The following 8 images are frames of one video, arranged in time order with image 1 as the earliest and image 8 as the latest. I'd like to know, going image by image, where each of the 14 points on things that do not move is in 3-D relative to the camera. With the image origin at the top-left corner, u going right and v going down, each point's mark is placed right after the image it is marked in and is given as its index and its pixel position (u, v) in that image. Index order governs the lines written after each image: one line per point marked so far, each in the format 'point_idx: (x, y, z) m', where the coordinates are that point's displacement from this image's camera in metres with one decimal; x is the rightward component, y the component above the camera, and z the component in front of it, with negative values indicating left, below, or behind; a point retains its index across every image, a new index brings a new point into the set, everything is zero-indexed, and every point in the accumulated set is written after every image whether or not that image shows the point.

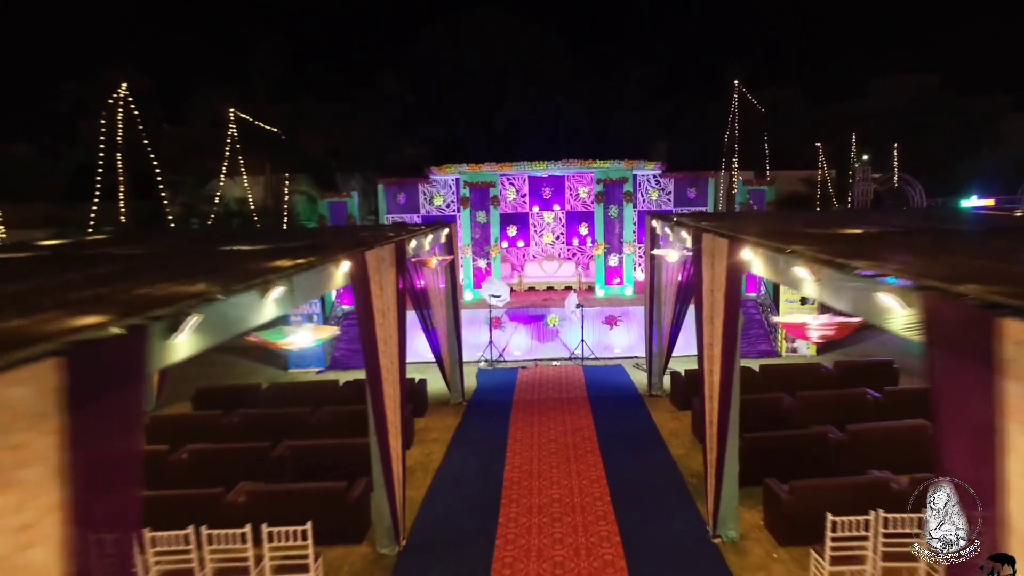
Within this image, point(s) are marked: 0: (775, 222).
0: (+2.0, +0.5, +5.8) m
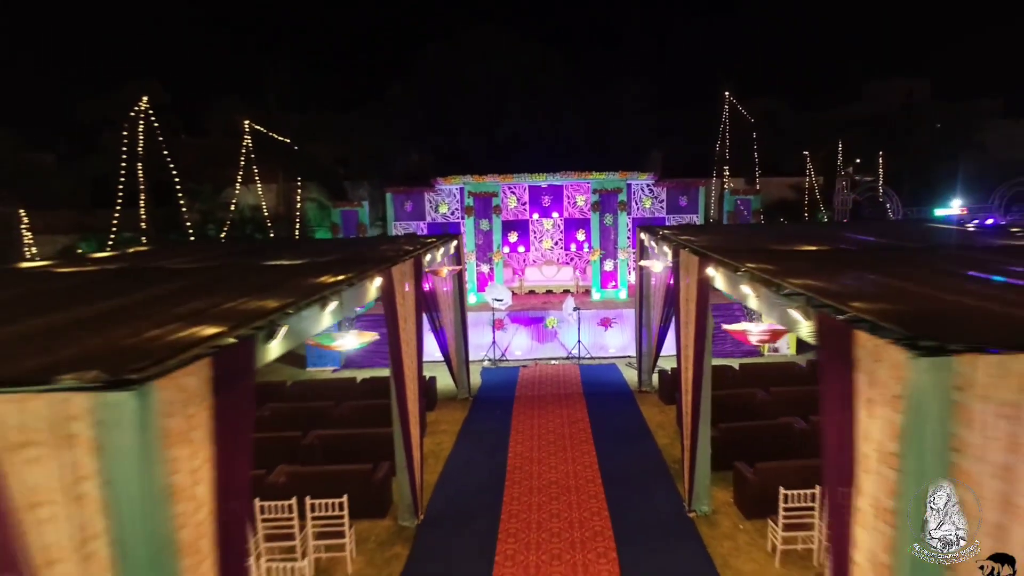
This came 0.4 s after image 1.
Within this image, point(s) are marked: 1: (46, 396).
0: (+2.0, +0.4, +6.5) m
1: (-1.1, -0.3, +1.9) m
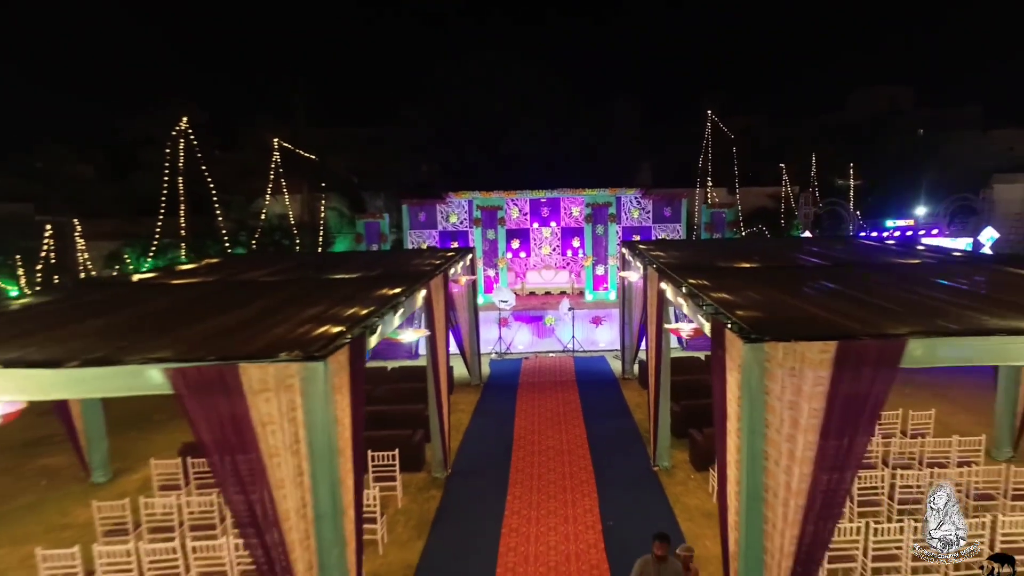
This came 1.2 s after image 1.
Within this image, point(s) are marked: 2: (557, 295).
0: (+2.0, +0.4, +8.0) m
1: (-1.0, -0.3, +3.4) m
2: (+0.8, -0.1, +13.7) m
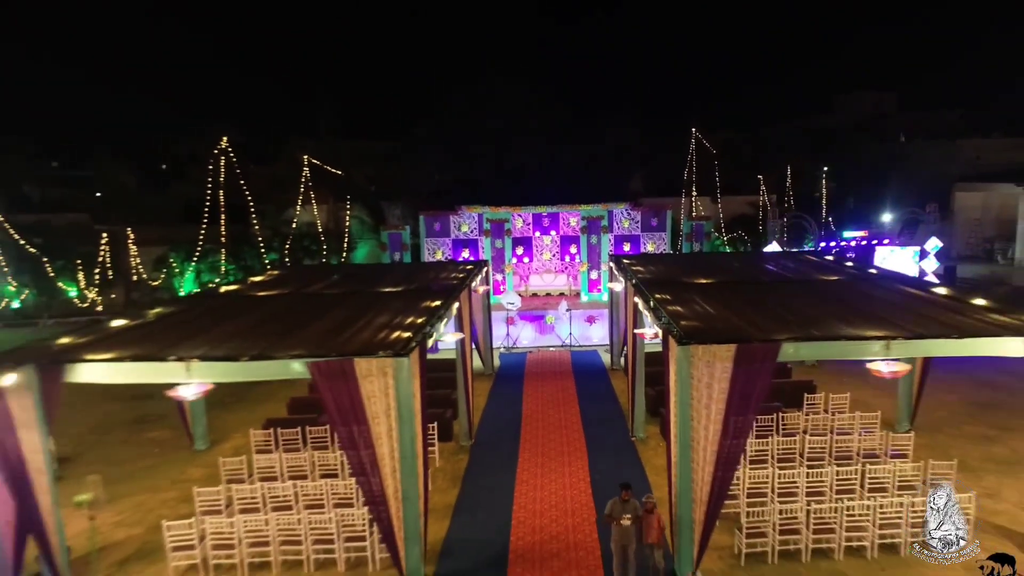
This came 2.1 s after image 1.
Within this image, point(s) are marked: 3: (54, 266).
0: (+2.1, +0.3, +9.8) m
1: (-0.9, -0.5, +5.2) m
2: (+0.9, -0.2, +15.5) m
3: (-9.4, +0.5, +15.8) m
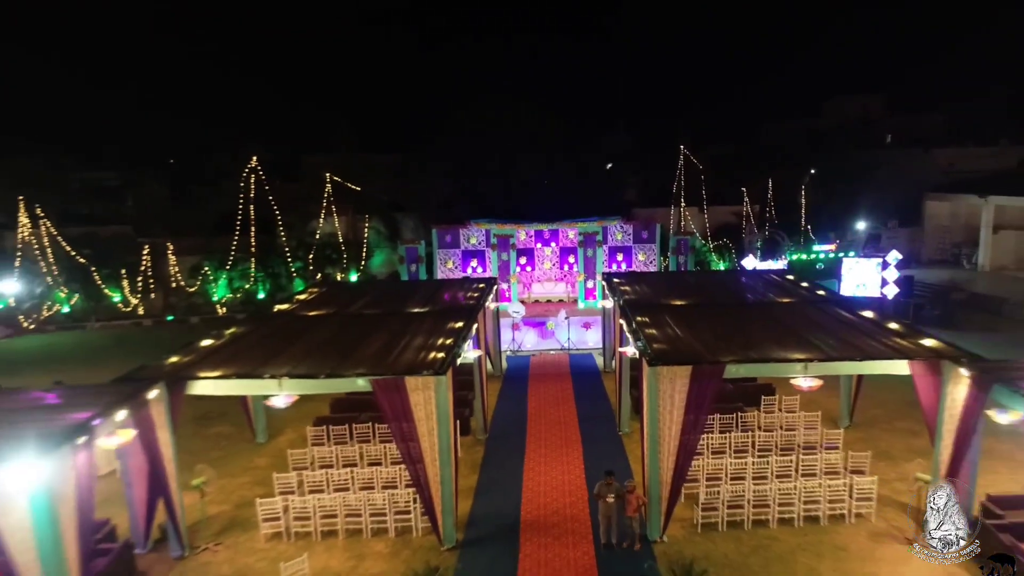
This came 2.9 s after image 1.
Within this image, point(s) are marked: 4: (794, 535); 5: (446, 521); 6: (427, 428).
0: (+2.2, 0.0, +11.5) m
1: (-0.8, -0.8, +6.9) m
2: (+1.0, -0.3, +17.2) m
3: (-9.3, +0.3, +17.5) m
4: (+2.6, -2.3, +7.2) m
5: (-0.6, -2.1, +7.0) m
6: (-0.8, -1.2, +6.9) m
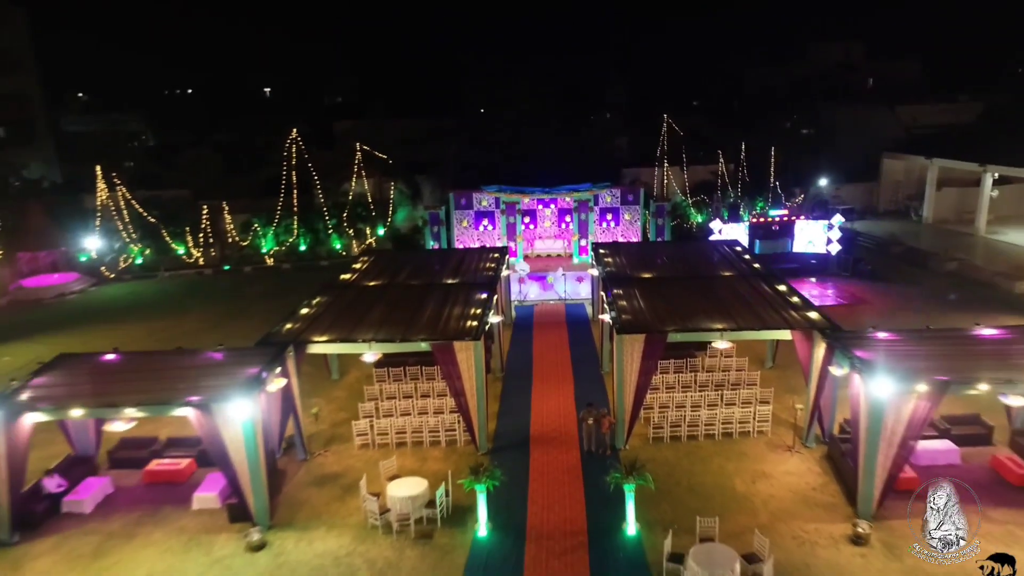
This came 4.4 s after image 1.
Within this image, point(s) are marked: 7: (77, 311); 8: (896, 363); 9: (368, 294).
0: (+2.4, +0.6, +14.7) m
1: (-0.7, -0.7, +10.2) m
2: (+1.1, +0.9, +20.4) m
3: (-9.2, +1.5, +20.6) m
4: (+2.8, -2.2, +10.7) m
5: (-0.4, -2.0, +10.5) m
6: (-0.6, -1.2, +10.3) m
7: (-10.4, -0.4, +18.4) m
8: (+4.4, -0.8, +8.8) m
9: (-2.3, -0.1, +12.6) m
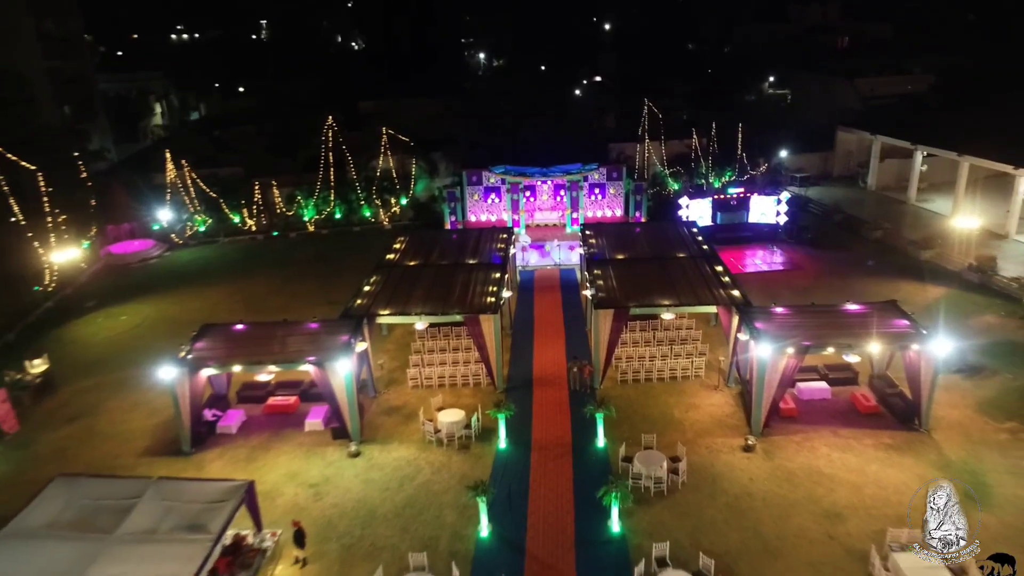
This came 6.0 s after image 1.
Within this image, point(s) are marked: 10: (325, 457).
0: (+2.5, +1.2, +18.8) m
1: (-0.5, -0.5, +14.4) m
2: (+1.3, +2.0, +24.5) m
3: (-9.1, +2.6, +24.6) m
4: (+3.0, -1.9, +15.1) m
5: (-0.3, -1.8, +14.9) m
6: (-0.4, -0.9, +14.6) m
7: (-10.3, +0.5, +22.5) m
8: (+4.5, -0.7, +13.0) m
9: (-2.2, +0.3, +16.8) m
10: (-3.1, -2.8, +13.0) m
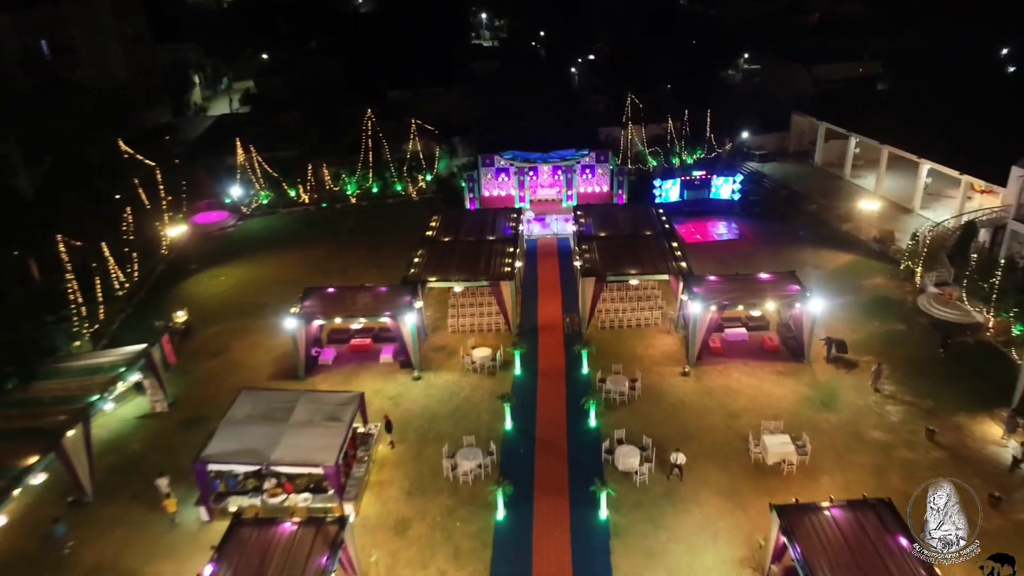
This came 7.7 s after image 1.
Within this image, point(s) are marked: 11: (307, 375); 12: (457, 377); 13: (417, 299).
0: (+2.8, +2.3, +24.6) m
1: (-0.2, +0.2, +20.3) m
2: (+1.5, +3.5, +30.1) m
3: (-8.8, +4.1, +30.1) m
4: (+3.3, -1.2, +21.0) m
5: (0.0, -1.0, +20.8) m
6: (-0.1, -0.2, +20.5) m
7: (-10.0, +1.8, +28.2) m
8: (+4.8, -0.2, +19.0) m
9: (-1.9, +1.2, +22.6) m
10: (-2.8, -2.3, +19.0) m
11: (-5.1, -2.2, +19.3) m
12: (-1.4, -2.2, +19.1) m
13: (-2.5, -0.3, +19.7) m
